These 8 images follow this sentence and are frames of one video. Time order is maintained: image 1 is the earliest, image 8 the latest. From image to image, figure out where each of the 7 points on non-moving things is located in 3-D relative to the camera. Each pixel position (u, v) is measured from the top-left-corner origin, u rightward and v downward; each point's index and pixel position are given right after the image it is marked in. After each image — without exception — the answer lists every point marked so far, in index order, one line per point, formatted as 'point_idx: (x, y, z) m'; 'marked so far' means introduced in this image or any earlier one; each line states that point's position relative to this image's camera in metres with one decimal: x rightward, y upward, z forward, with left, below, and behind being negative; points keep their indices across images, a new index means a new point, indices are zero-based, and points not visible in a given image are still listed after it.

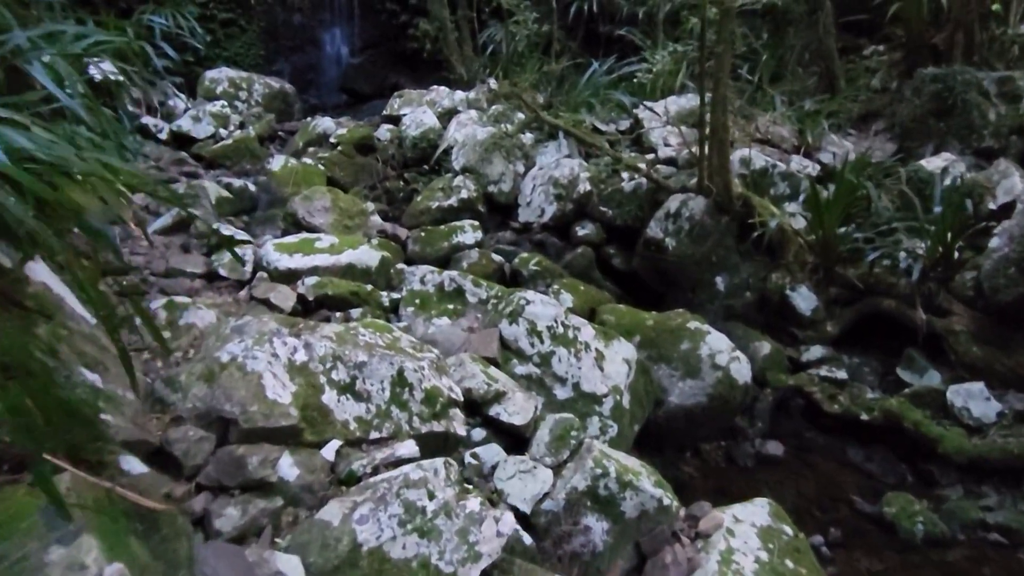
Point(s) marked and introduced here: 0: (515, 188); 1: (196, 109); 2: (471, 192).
0: (0.0, +0.6, +4.1) m
1: (-2.3, +1.3, +5.4) m
2: (-0.2, +0.5, +4.0) m
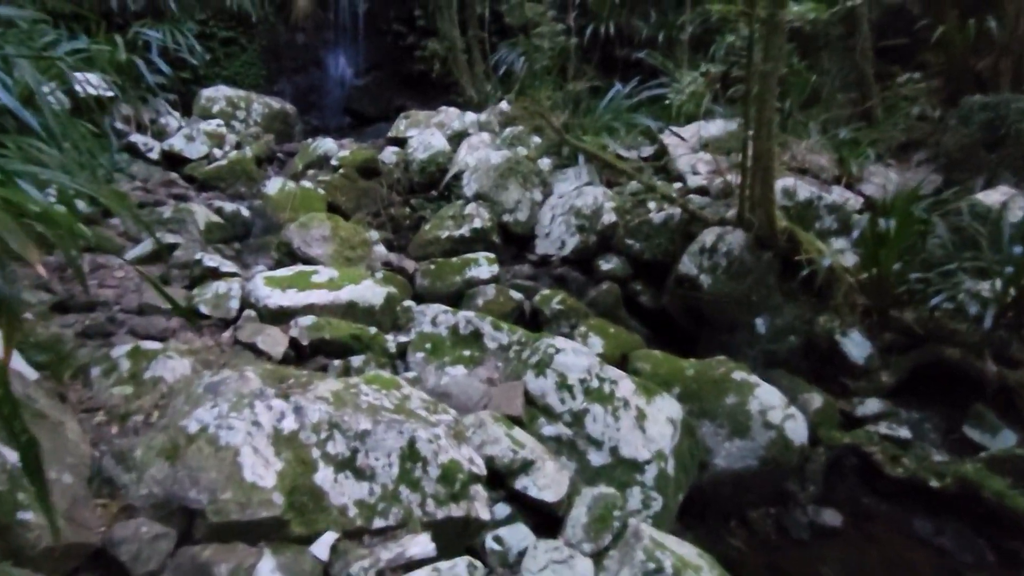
0: (+0.1, +0.4, +3.8) m
1: (-2.2, +1.1, +5.1) m
2: (-0.1, +0.3, +3.6) m
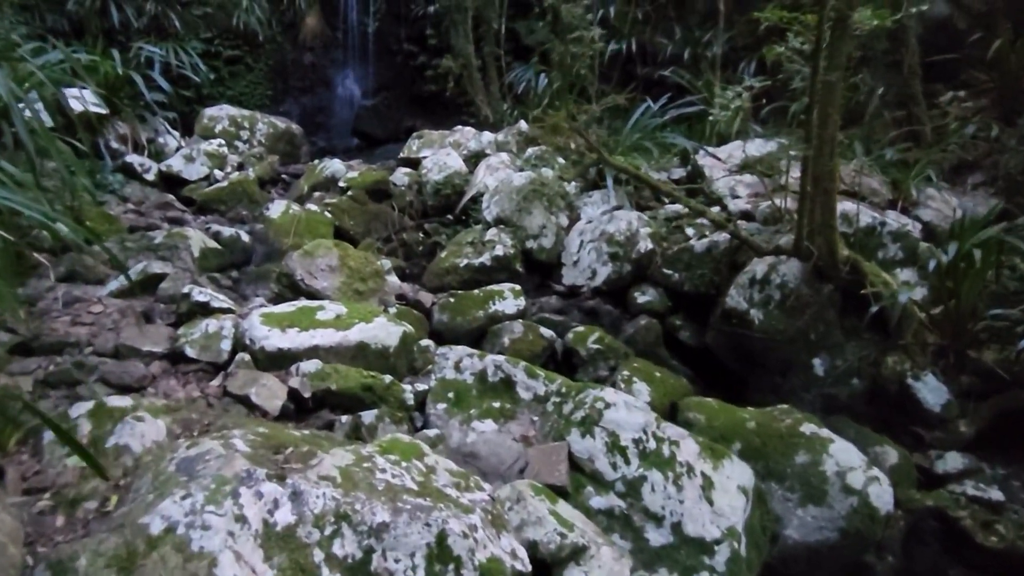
0: (+0.2, +0.2, +3.5) m
1: (-2.1, +0.9, +4.8) m
2: (0.0, +0.2, +3.3) m
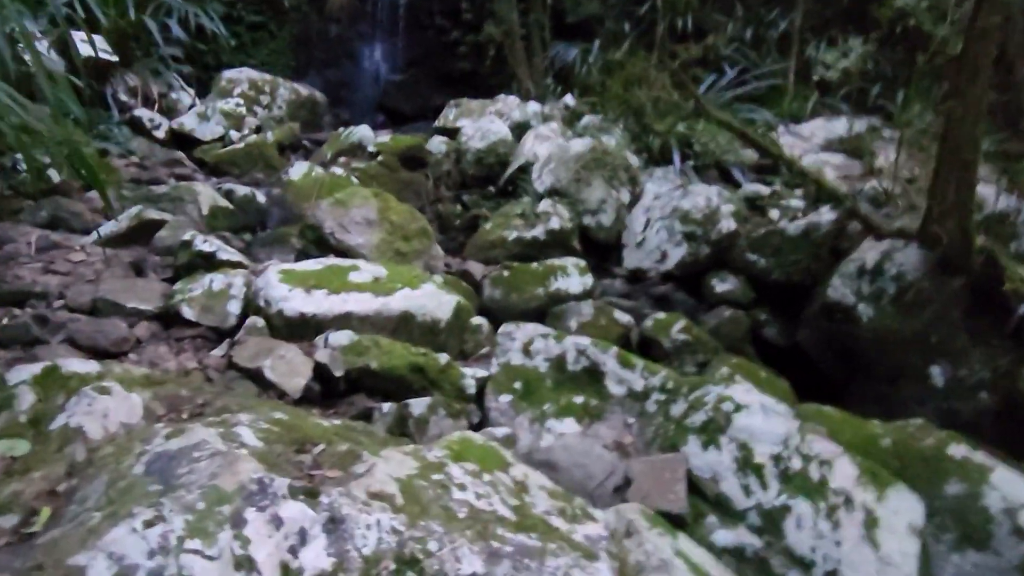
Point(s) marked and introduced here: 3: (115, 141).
0: (+0.4, +0.3, +3.0) m
1: (-1.8, +1.1, +4.4) m
2: (+0.2, +0.3, +2.9) m
3: (-2.0, +0.7, +3.7) m
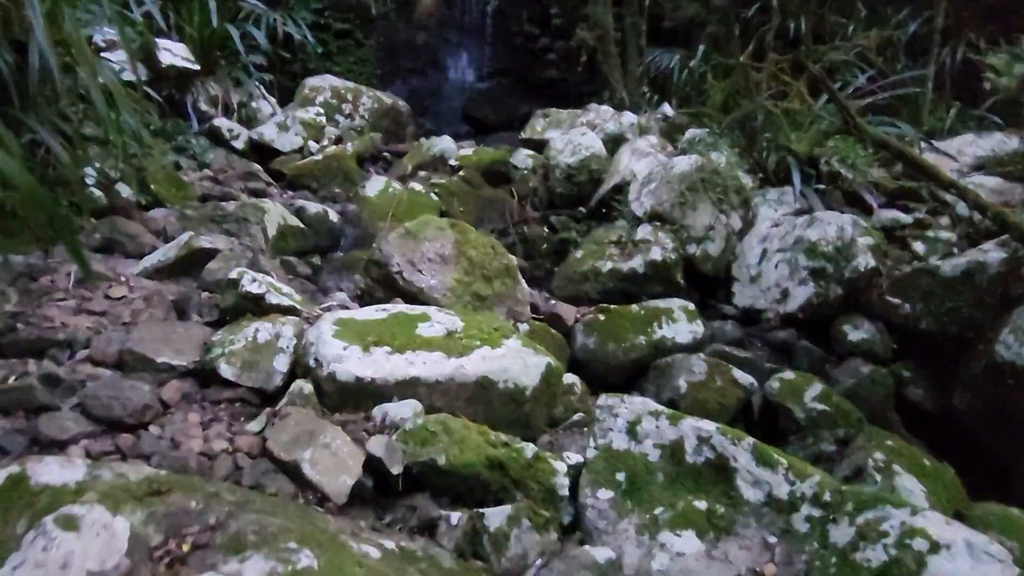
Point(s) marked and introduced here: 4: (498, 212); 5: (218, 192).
0: (+0.8, +0.1, +2.6) m
1: (-1.3, +1.0, +4.3) m
2: (+0.5, +0.1, +2.5) m
3: (-1.5, +0.7, +3.6) m
4: (-0.1, +0.3, +3.2) m
5: (-1.2, +0.4, +3.0) m
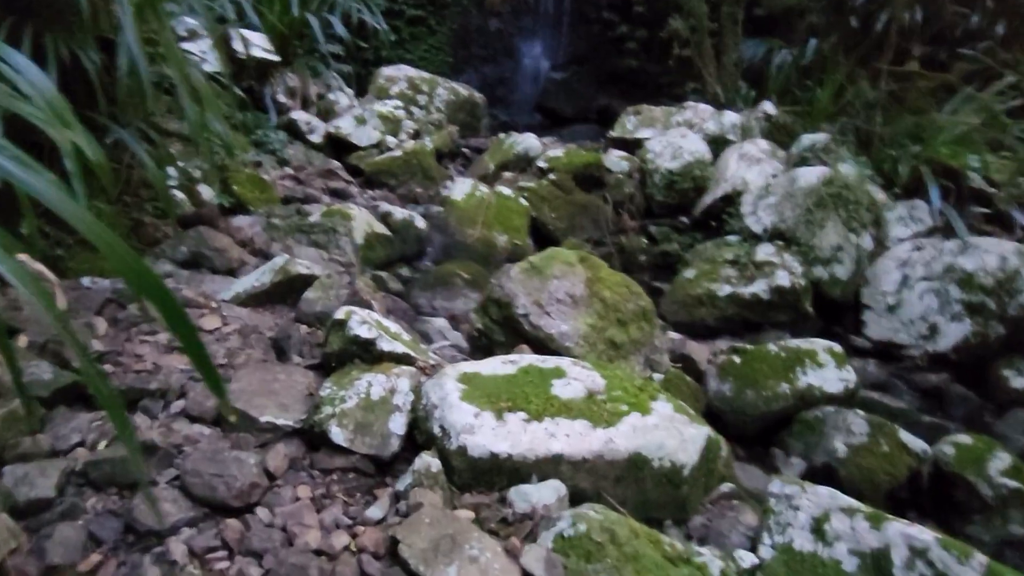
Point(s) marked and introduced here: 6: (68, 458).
0: (+1.1, 0.0, +2.3) m
1: (-0.8, +1.0, +4.1) m
2: (+0.9, 0.0, +2.2) m
3: (-1.1, +0.6, +3.4) m
4: (+0.3, +0.3, +3.0) m
5: (-0.8, +0.4, +2.9) m
6: (-0.6, -0.2, +1.0) m
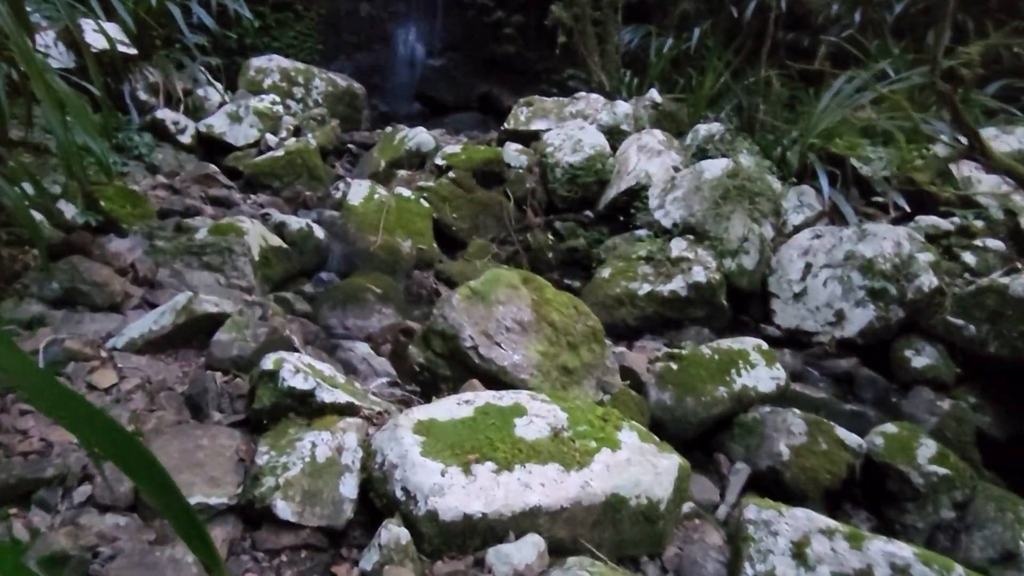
0: (+0.8, +0.1, +2.4) m
1: (-1.4, +0.9, +3.8) m
2: (+0.6, +0.1, +2.3) m
3: (-1.6, +0.6, +3.1) m
4: (-0.1, +0.3, +2.9) m
5: (-1.2, +0.3, +2.6) m
6: (-0.6, -0.3, +0.8) m
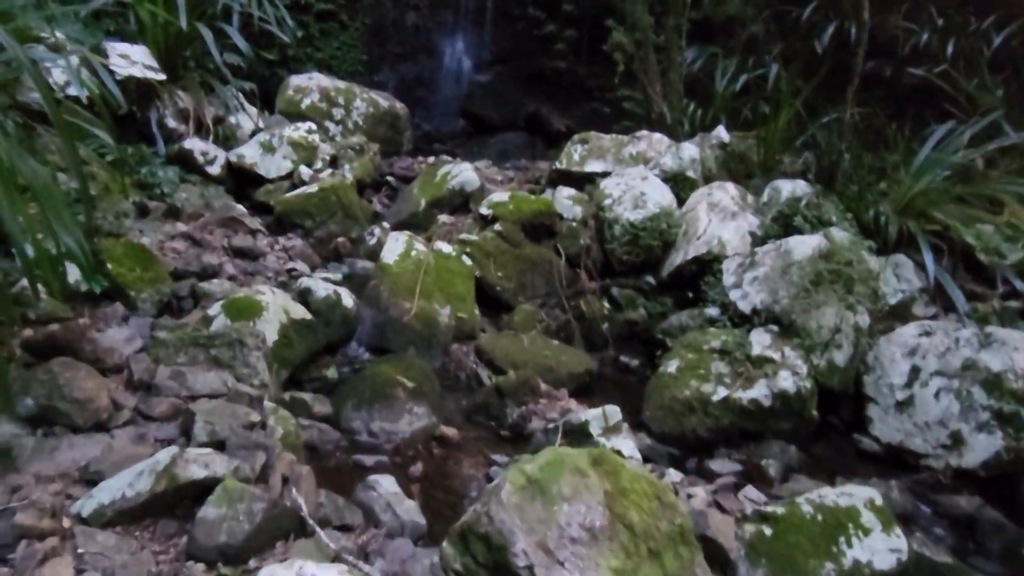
0: (+1.0, -0.2, +2.0) m
1: (-1.2, +0.7, +3.6) m
2: (+0.7, -0.2, +1.9) m
3: (-1.4, +0.4, +2.9) m
4: (+0.1, 0.0, +2.6) m
5: (-1.0, +0.1, +2.3) m
6: (-0.6, -0.6, +0.6) m
